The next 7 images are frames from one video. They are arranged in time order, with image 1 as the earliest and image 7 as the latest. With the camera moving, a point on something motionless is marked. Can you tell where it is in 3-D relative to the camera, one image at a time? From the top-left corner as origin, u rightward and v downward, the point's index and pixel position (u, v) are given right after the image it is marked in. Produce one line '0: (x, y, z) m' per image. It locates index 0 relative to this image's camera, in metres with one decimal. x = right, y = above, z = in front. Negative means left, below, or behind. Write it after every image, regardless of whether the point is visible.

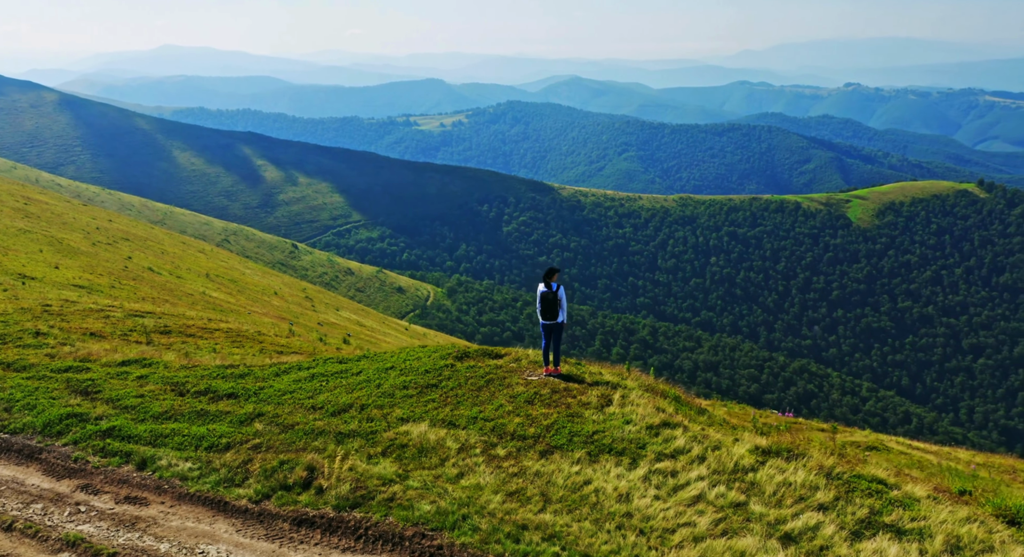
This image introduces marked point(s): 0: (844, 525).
0: (+6.7, -4.9, +17.6) m
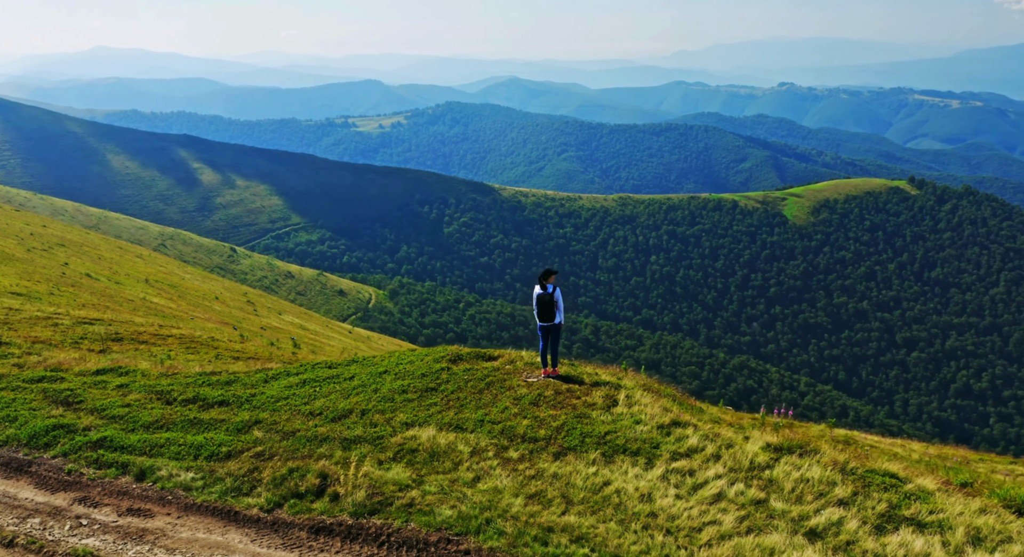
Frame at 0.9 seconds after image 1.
0: (+7.2, -4.8, +17.8) m
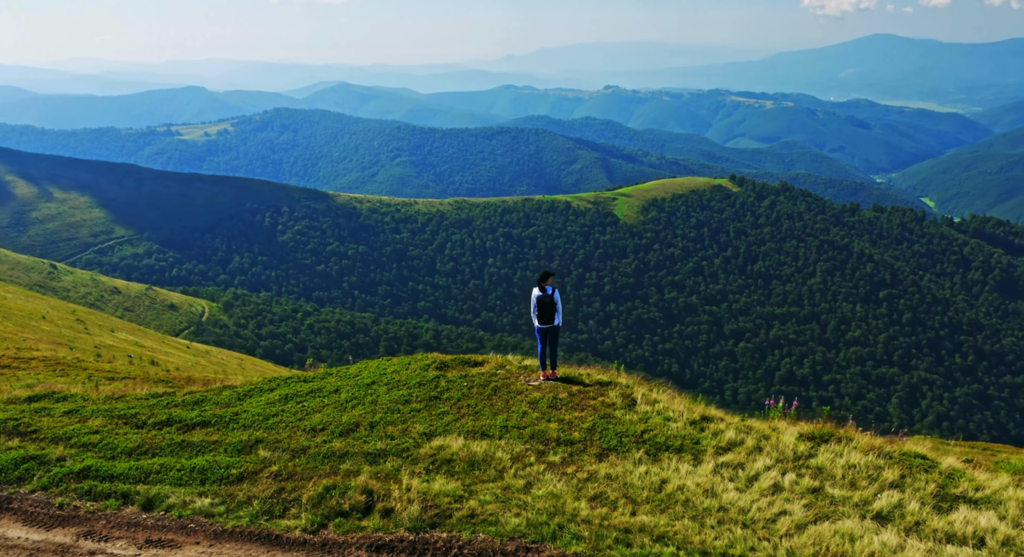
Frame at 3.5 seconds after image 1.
0: (+8.6, -4.6, +18.4) m
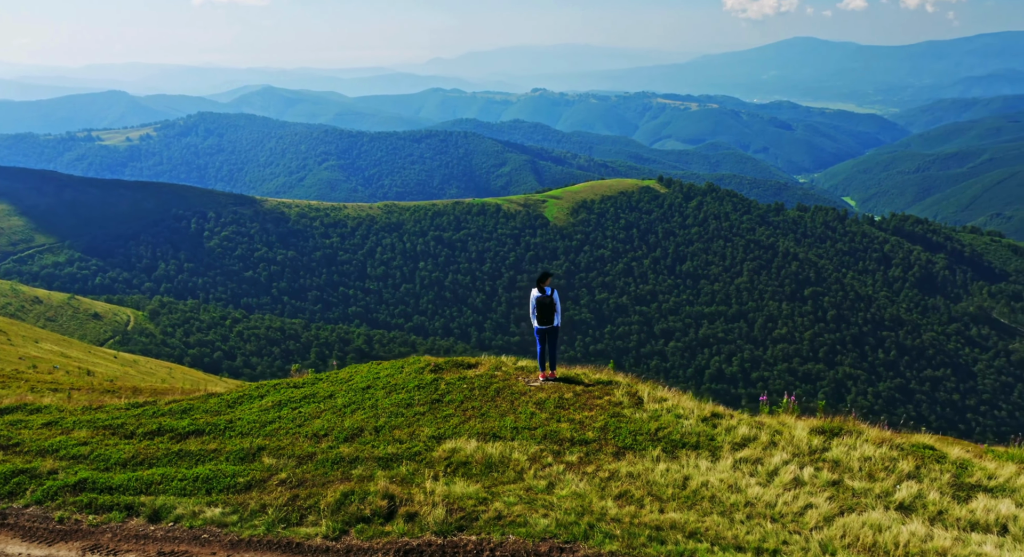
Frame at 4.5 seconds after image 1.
0: (+9.1, -4.5, +18.8) m
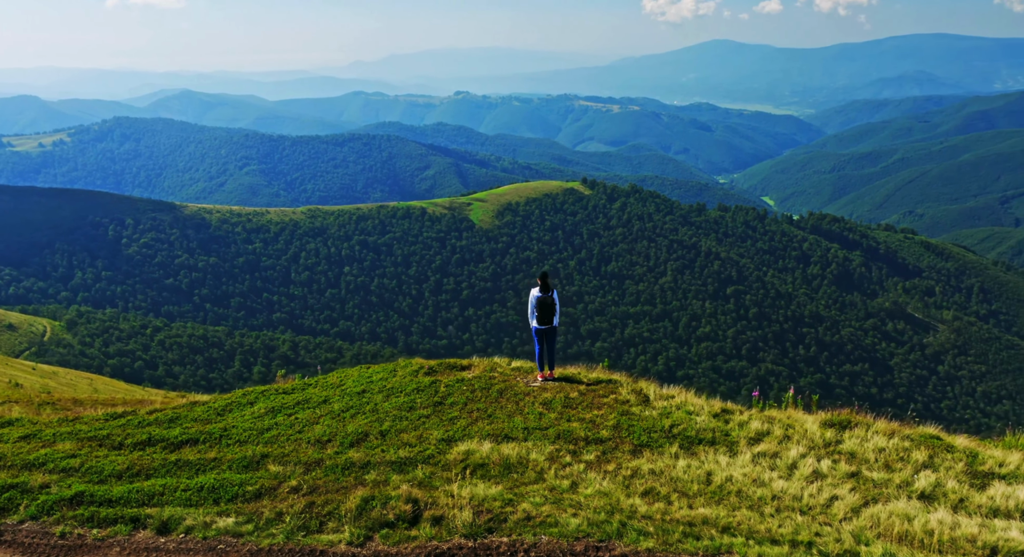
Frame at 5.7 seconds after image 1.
0: (+9.7, -4.3, +19.2) m
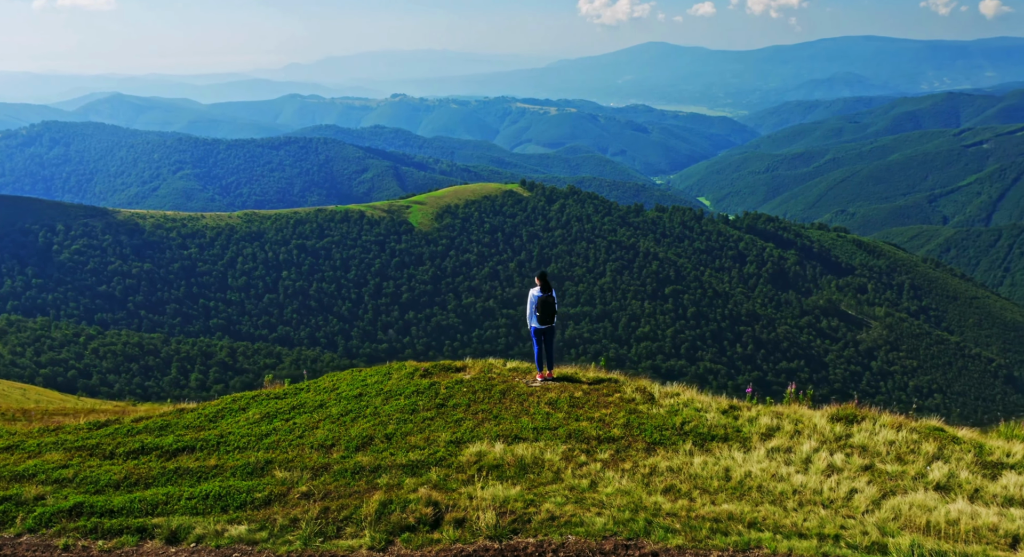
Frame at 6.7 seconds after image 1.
0: (+10.1, -4.2, +19.6) m
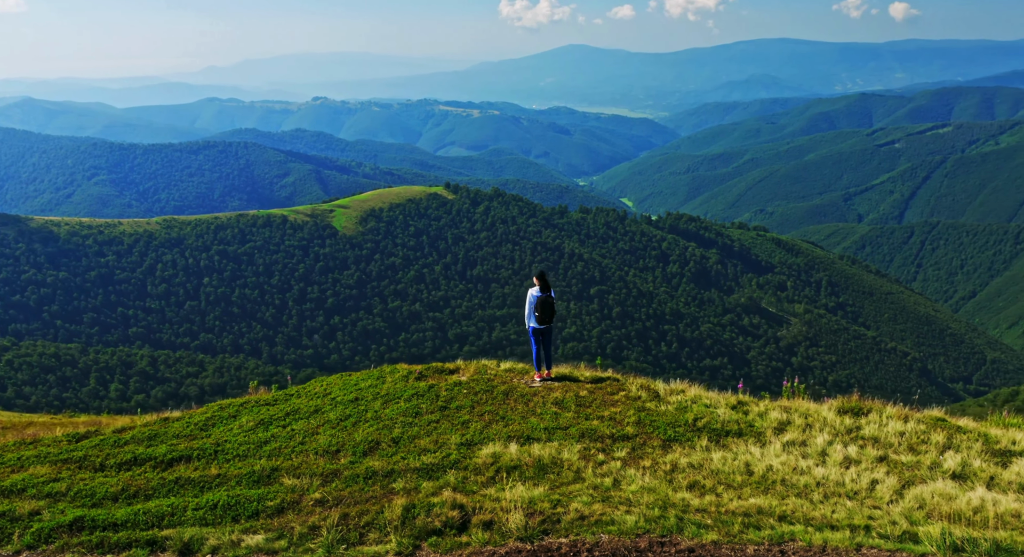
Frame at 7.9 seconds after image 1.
0: (+10.6, -4.1, +20.1) m
